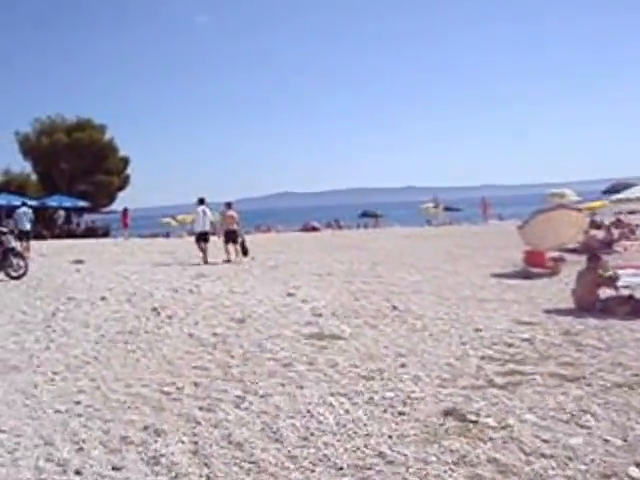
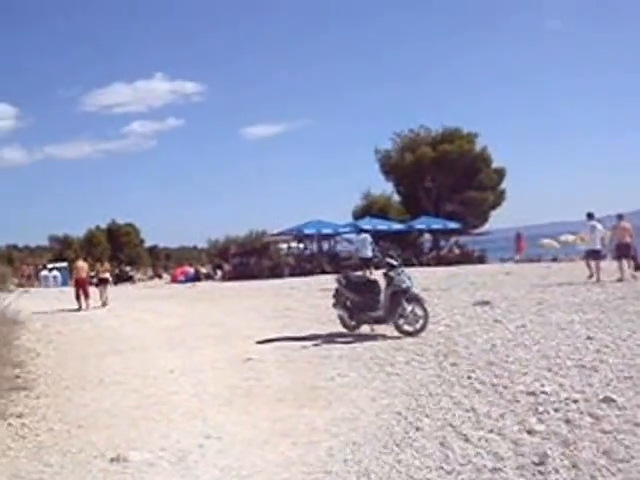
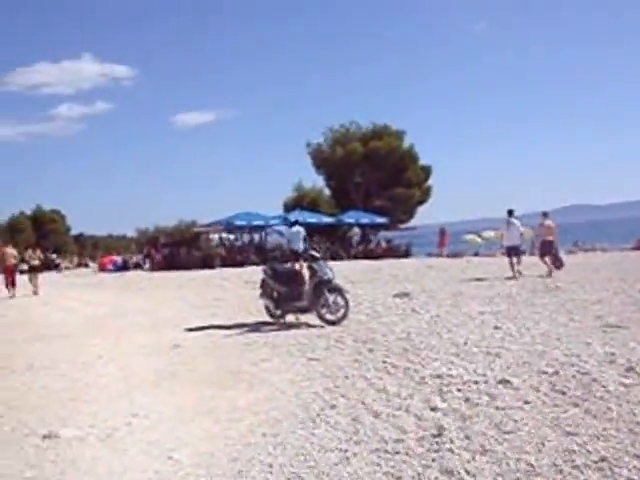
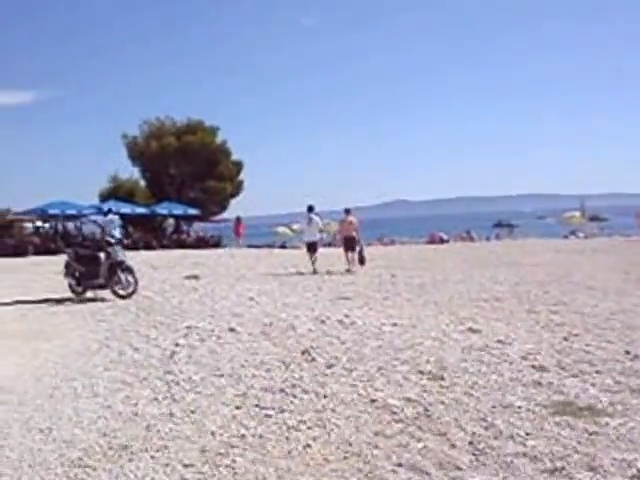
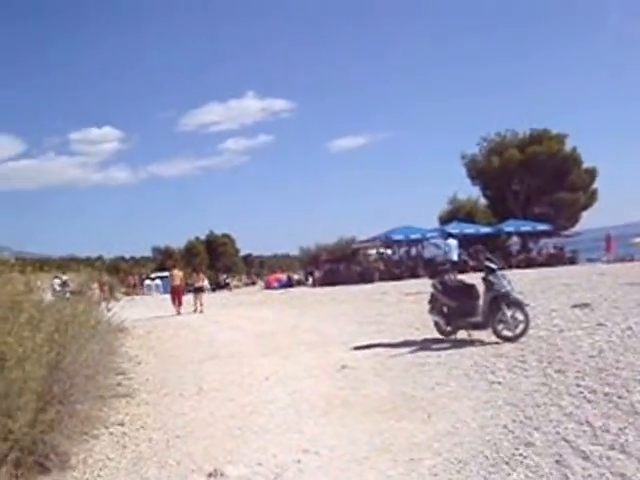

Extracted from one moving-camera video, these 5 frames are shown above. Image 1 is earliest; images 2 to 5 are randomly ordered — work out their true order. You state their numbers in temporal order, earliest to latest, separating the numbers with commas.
4, 3, 2, 5
